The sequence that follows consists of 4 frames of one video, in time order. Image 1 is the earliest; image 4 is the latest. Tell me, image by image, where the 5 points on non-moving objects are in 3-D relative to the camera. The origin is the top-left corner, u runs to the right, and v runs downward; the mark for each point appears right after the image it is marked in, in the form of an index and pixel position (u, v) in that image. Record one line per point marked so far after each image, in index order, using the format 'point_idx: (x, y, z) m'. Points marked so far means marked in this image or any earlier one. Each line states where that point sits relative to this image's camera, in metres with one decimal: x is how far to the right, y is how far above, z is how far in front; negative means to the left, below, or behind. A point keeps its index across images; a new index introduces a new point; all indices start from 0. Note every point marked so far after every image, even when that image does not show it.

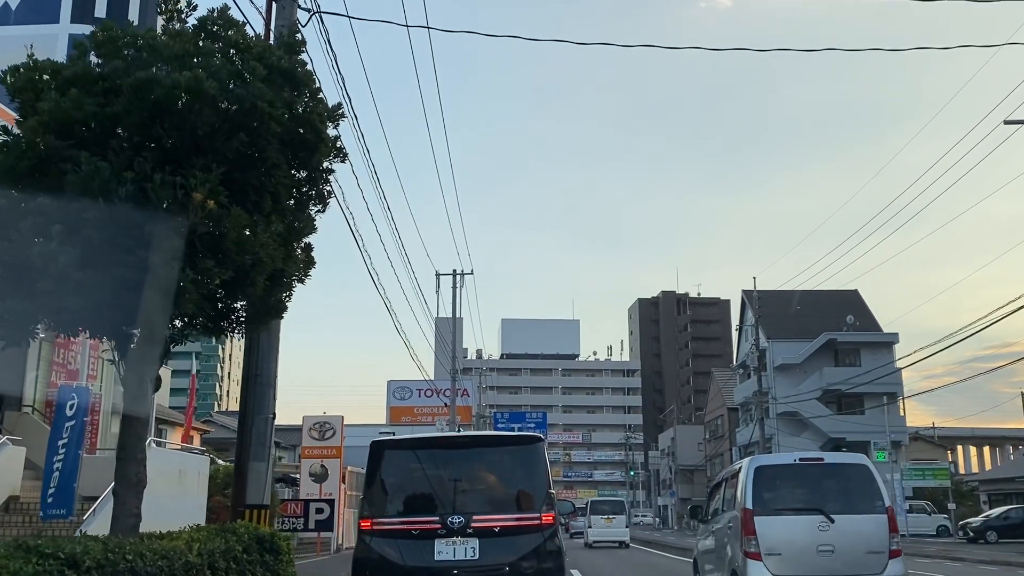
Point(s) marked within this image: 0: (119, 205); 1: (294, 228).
0: (-2.3, +0.5, +4.9) m
1: (-1.7, +0.5, +6.4) m
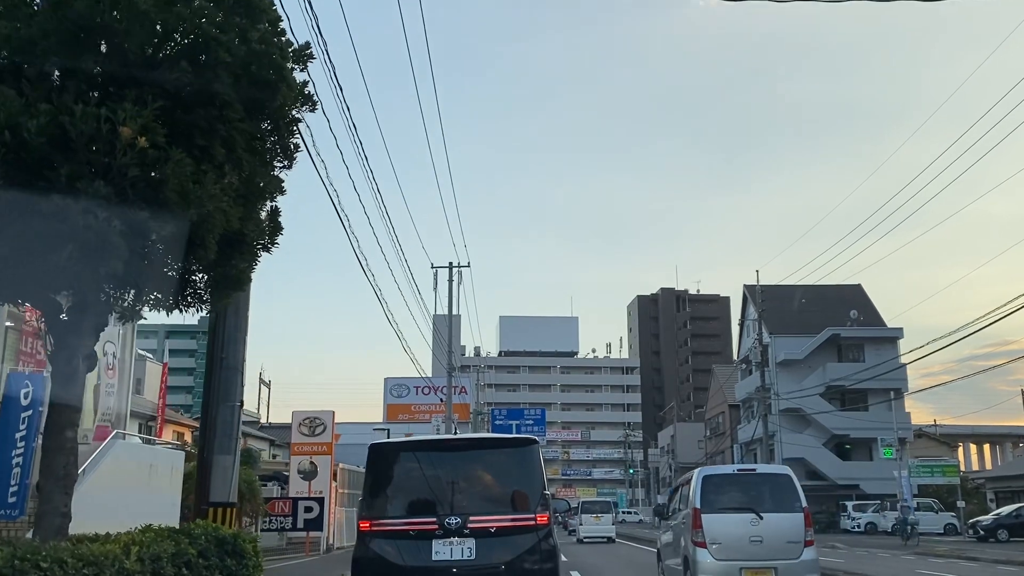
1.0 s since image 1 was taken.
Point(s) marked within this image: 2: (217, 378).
0: (-2.4, +0.7, +4.1) m
1: (-1.7, +0.7, +5.6) m
2: (-2.6, -0.8, +7.4) m
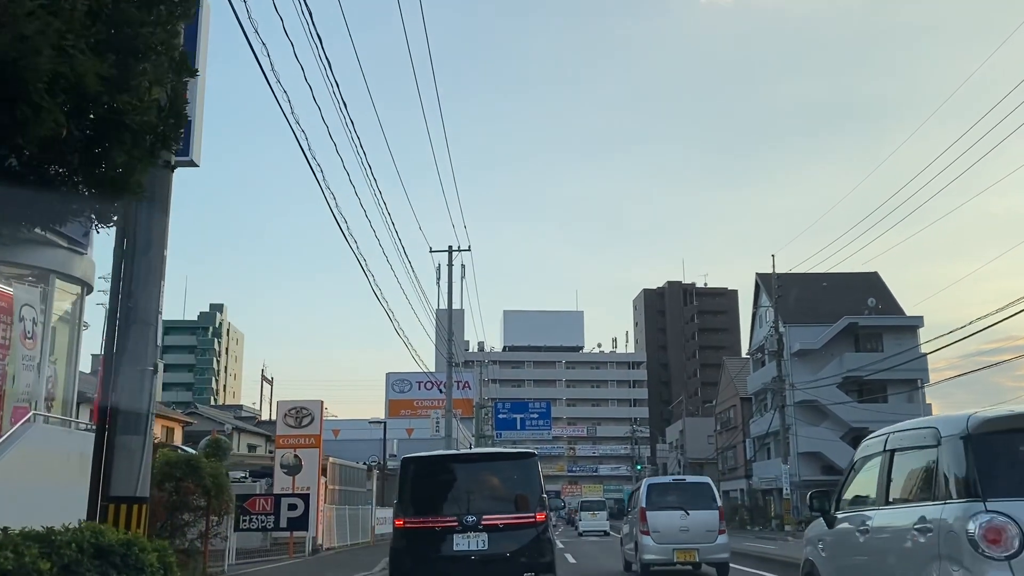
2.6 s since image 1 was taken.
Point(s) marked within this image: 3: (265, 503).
0: (-2.4, +1.2, +2.4) m
1: (-1.8, +1.2, +3.8) m
2: (-2.7, -0.3, +5.6) m
3: (-5.3, -4.6, +17.9) m
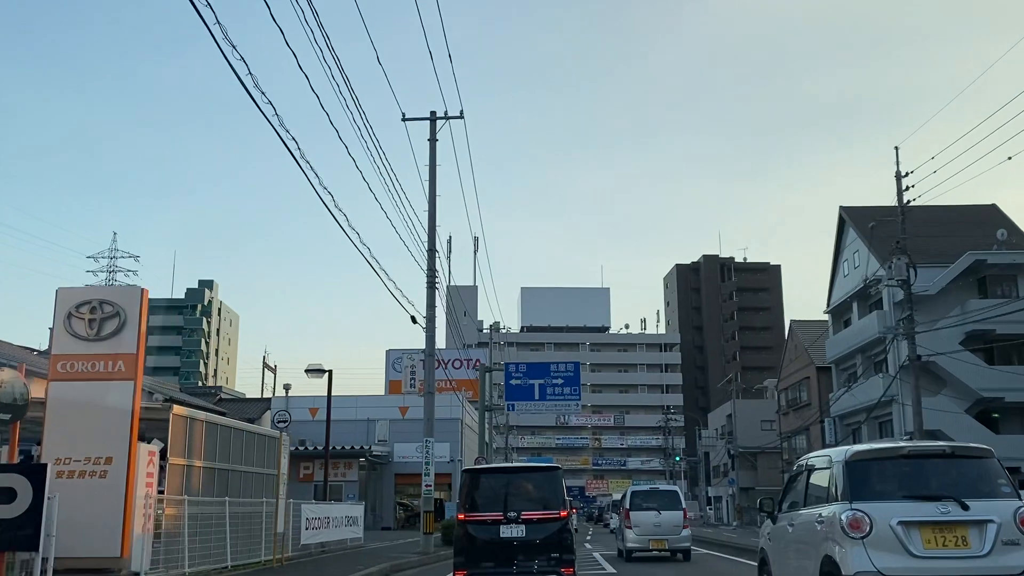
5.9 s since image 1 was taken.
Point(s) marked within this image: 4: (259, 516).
0: (-2.8, +4.0, -7.9) m
1: (-2.1, +3.9, -6.5) m
2: (-2.9, +2.5, -4.6) m
3: (-5.3, -1.8, +7.8) m
4: (-4.3, -3.9, +14.5) m
